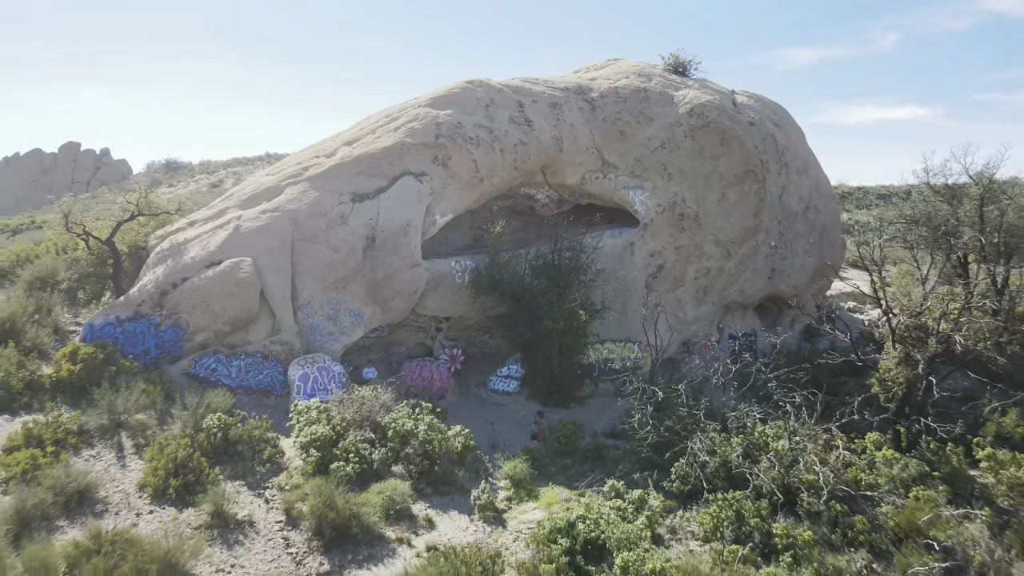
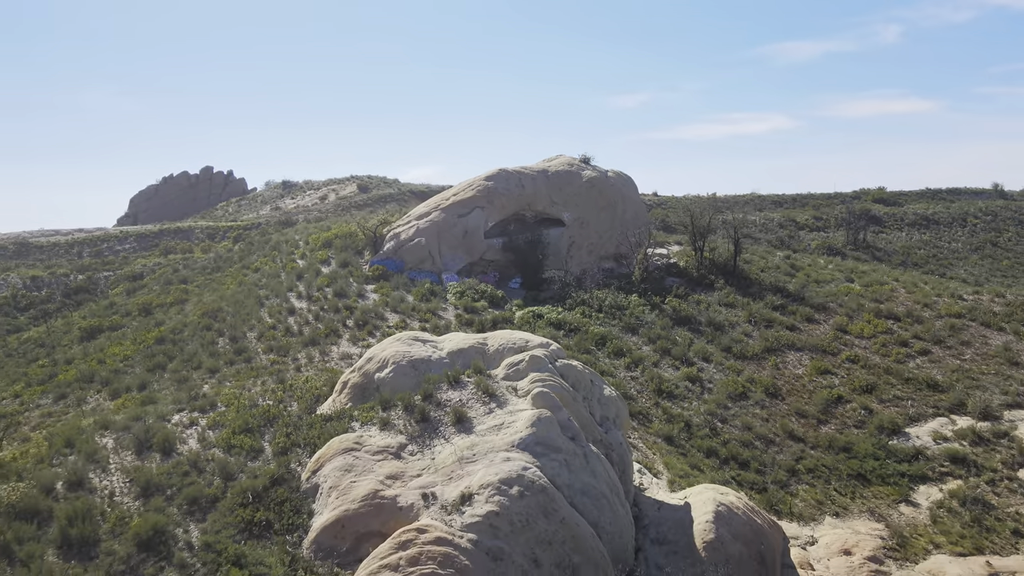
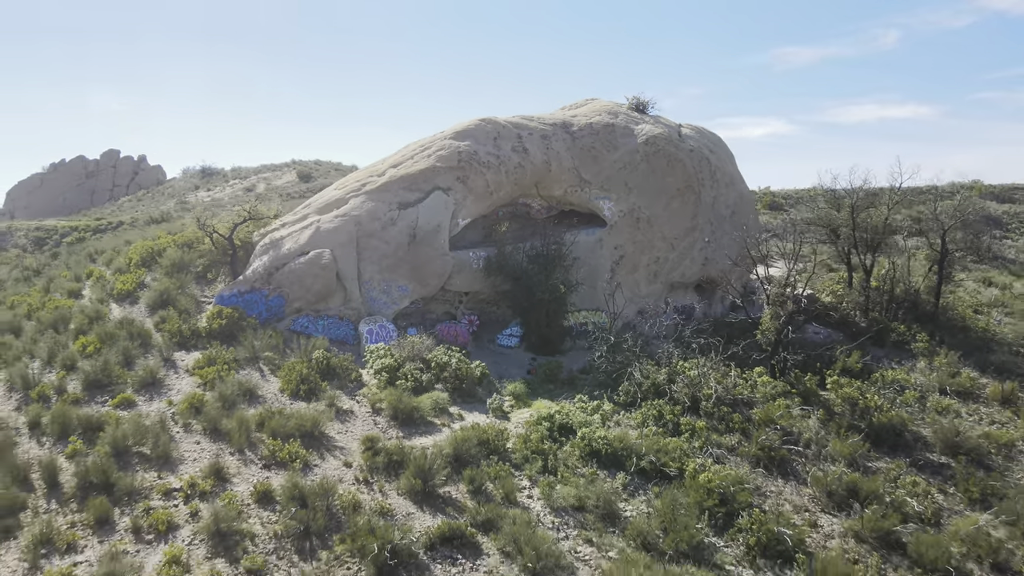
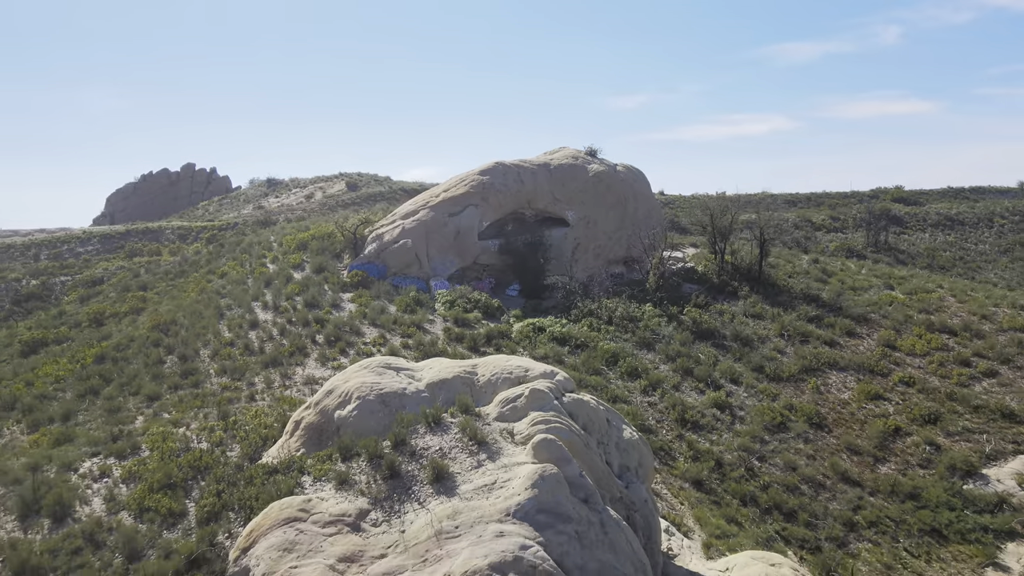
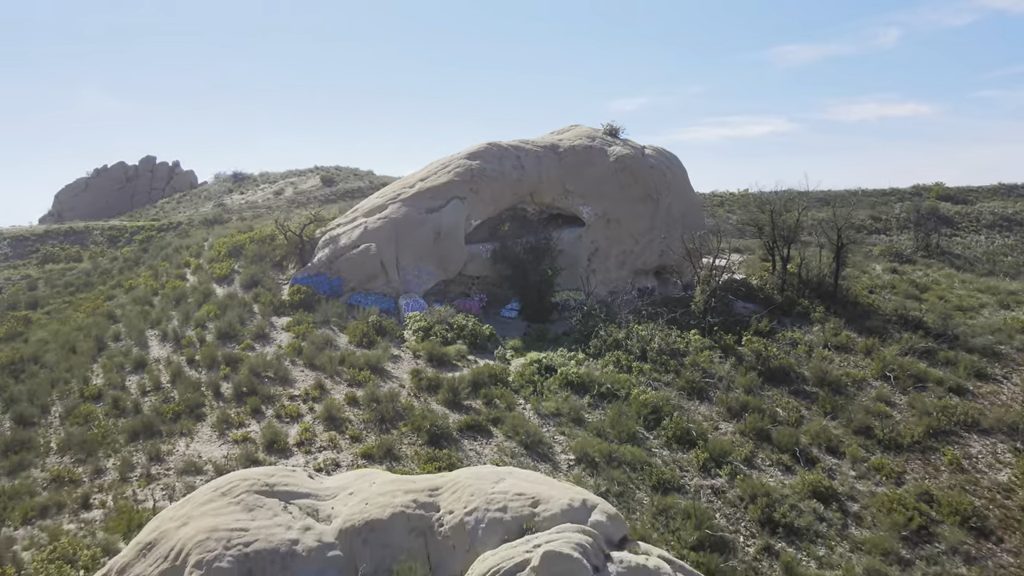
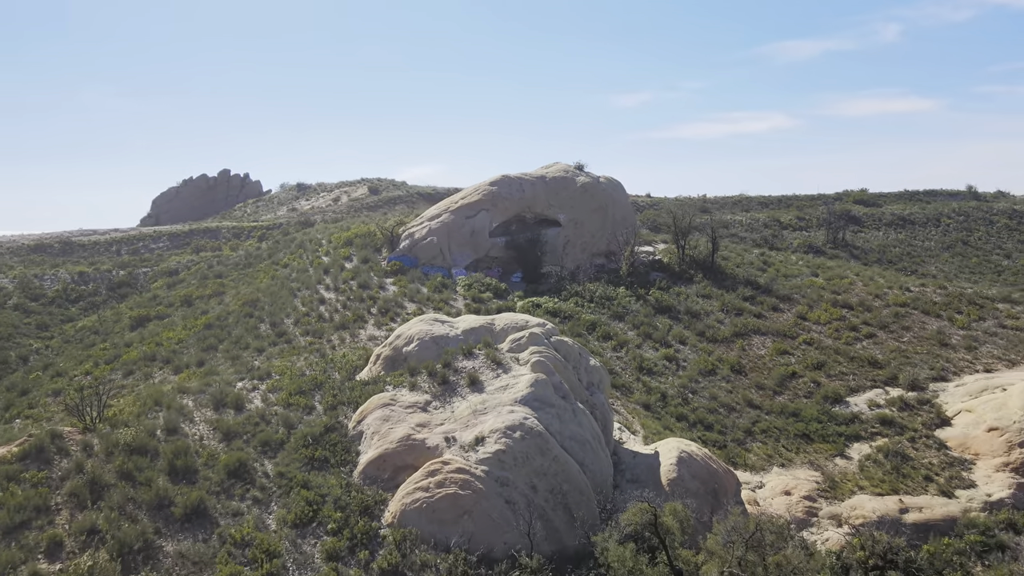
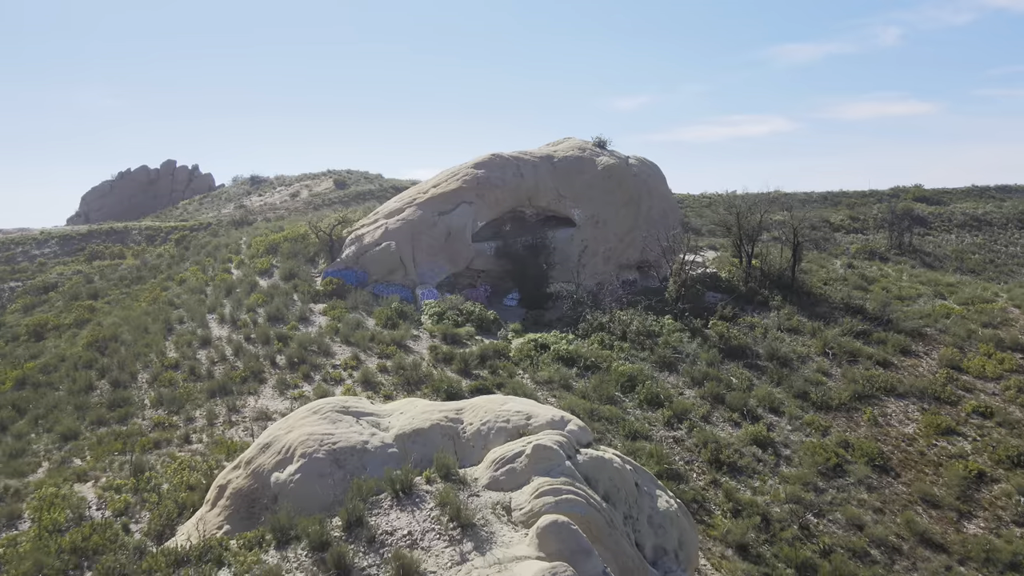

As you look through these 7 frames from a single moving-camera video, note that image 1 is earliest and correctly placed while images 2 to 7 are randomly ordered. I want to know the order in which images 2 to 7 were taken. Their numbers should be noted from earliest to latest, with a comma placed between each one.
3, 5, 7, 4, 2, 6
